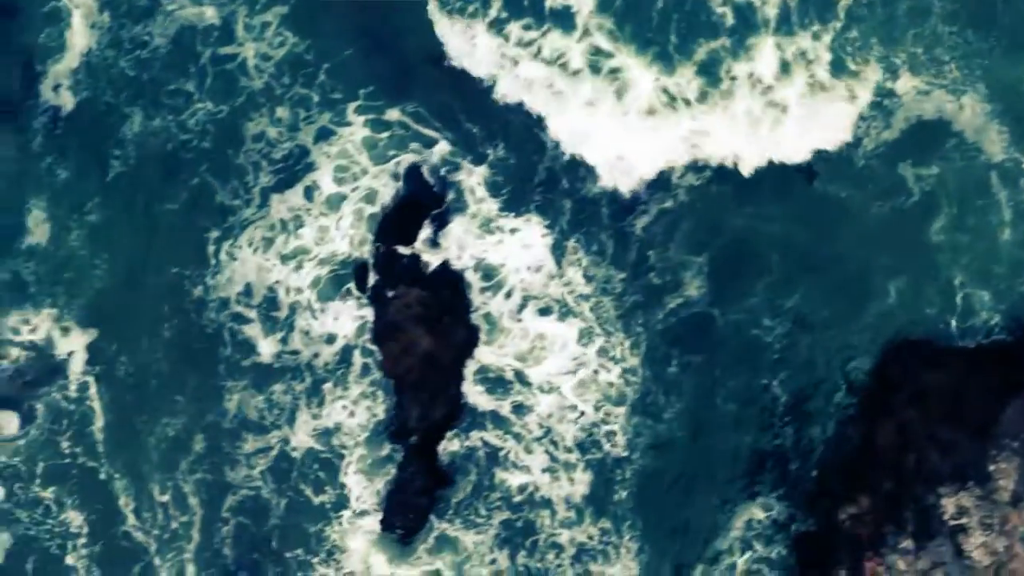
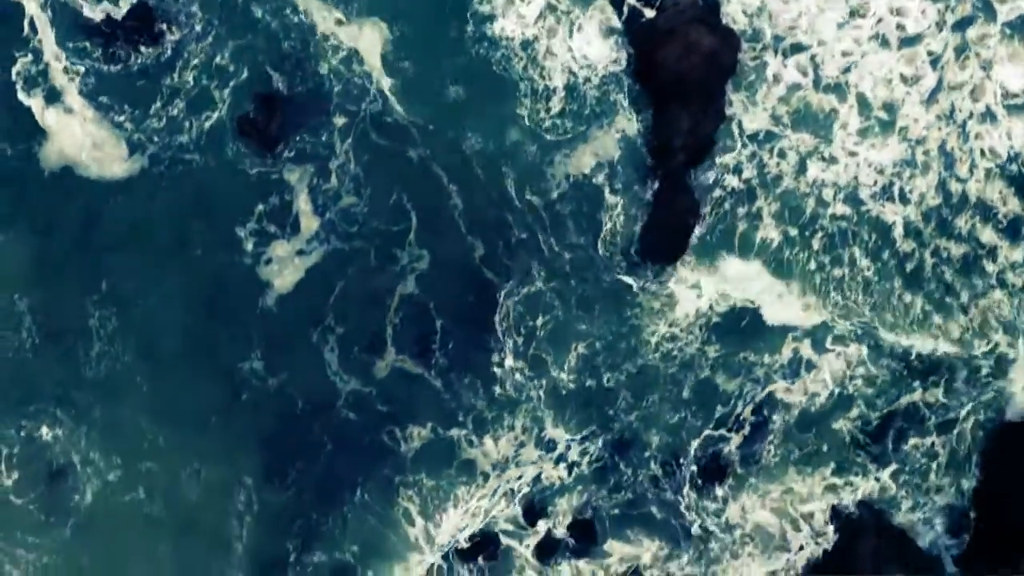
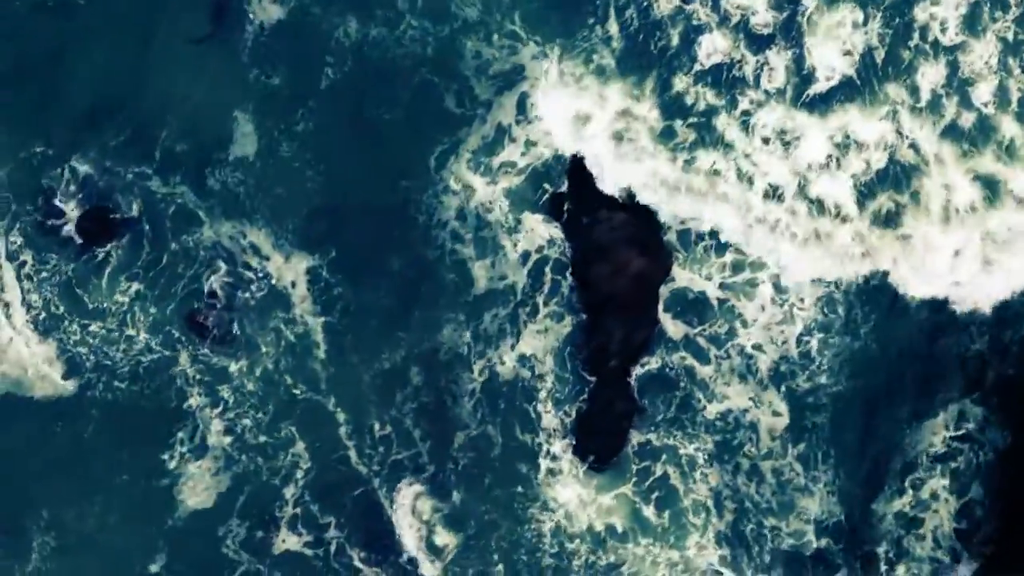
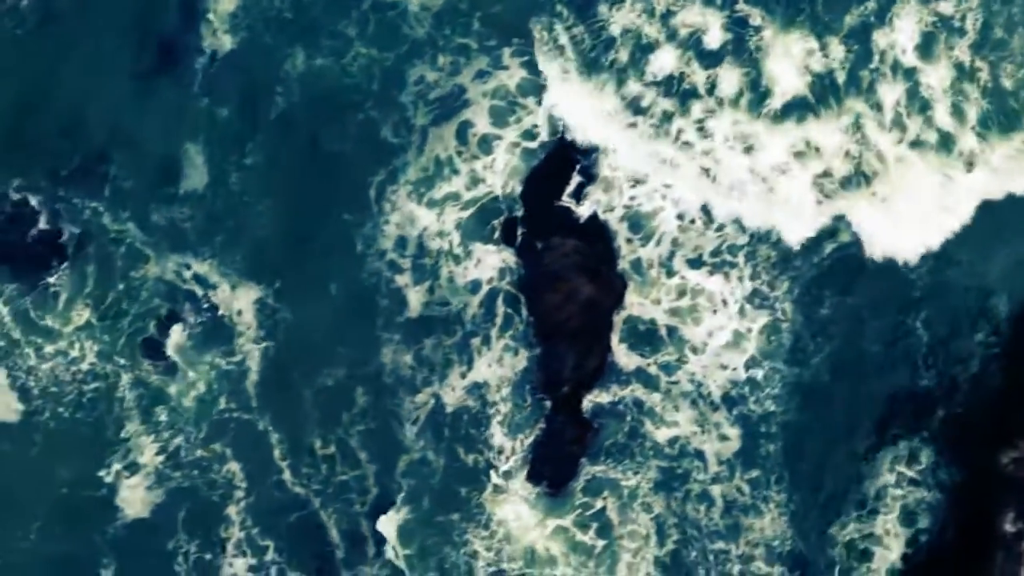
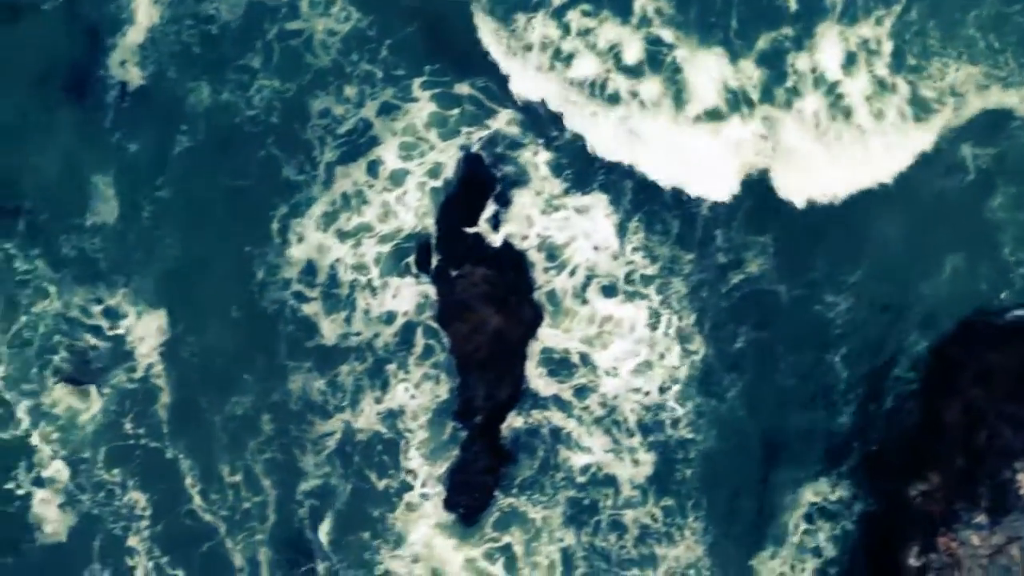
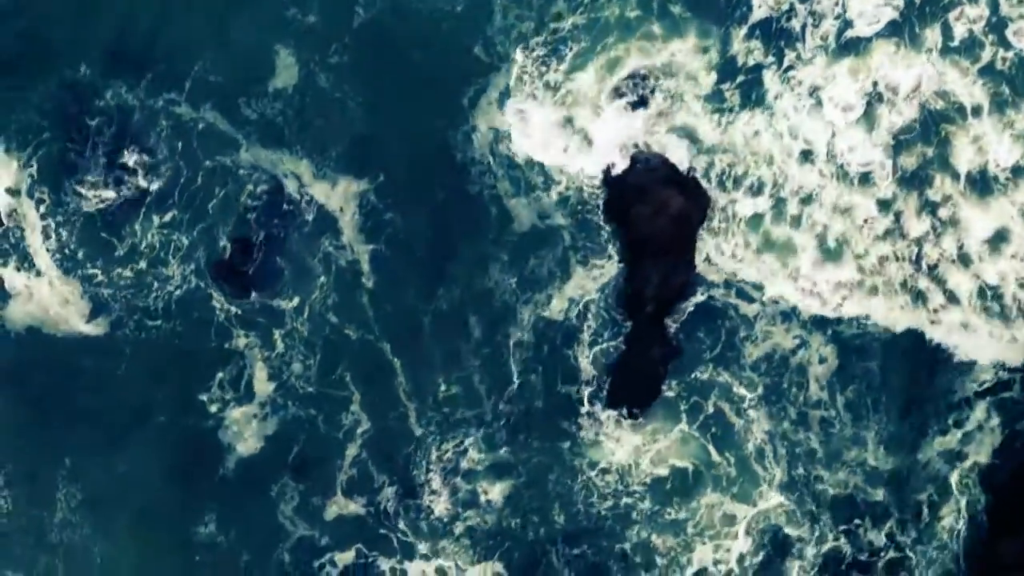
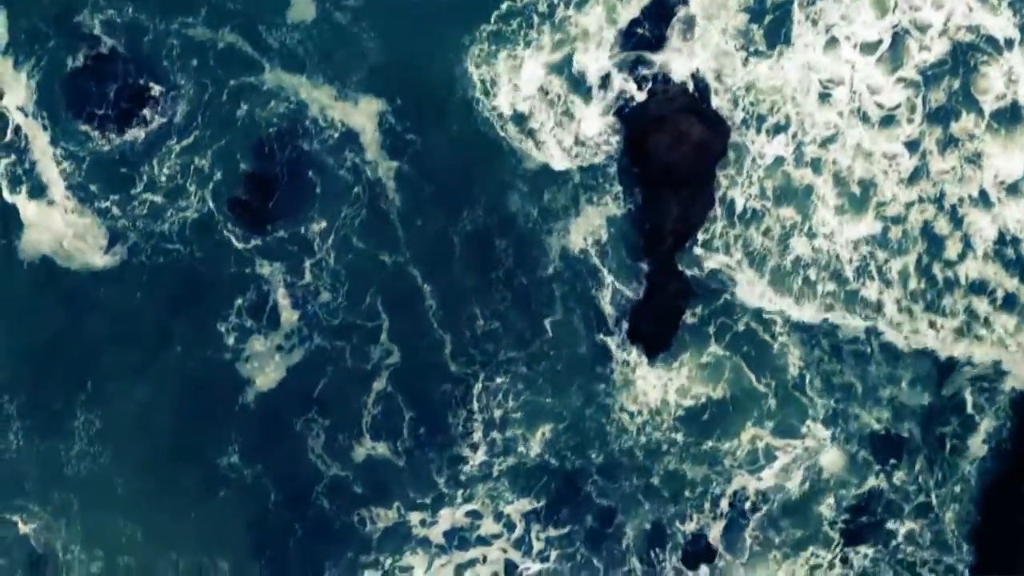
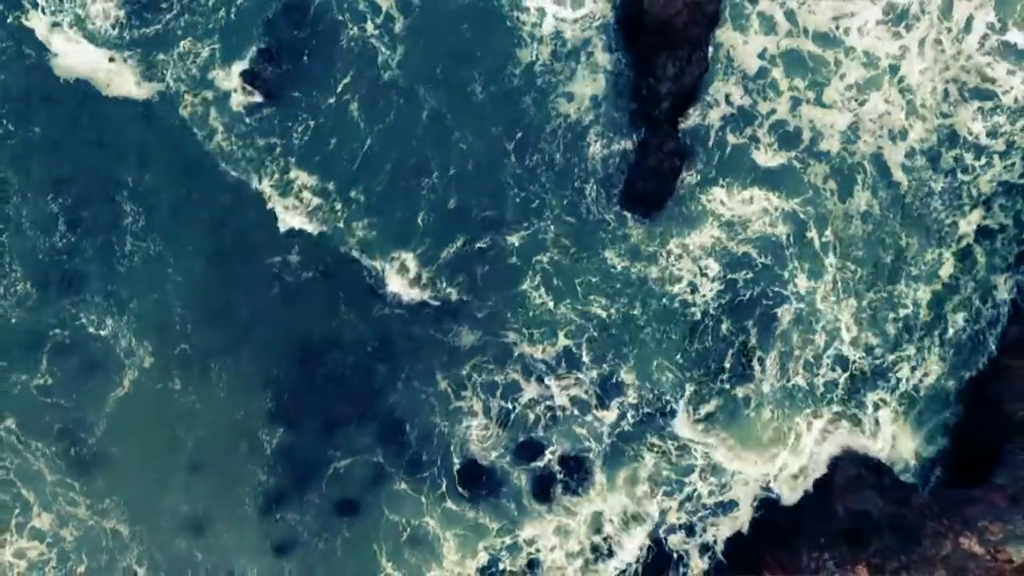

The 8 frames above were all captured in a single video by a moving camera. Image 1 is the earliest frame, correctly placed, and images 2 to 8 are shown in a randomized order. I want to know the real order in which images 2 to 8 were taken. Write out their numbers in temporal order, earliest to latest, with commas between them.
5, 4, 3, 6, 7, 2, 8
